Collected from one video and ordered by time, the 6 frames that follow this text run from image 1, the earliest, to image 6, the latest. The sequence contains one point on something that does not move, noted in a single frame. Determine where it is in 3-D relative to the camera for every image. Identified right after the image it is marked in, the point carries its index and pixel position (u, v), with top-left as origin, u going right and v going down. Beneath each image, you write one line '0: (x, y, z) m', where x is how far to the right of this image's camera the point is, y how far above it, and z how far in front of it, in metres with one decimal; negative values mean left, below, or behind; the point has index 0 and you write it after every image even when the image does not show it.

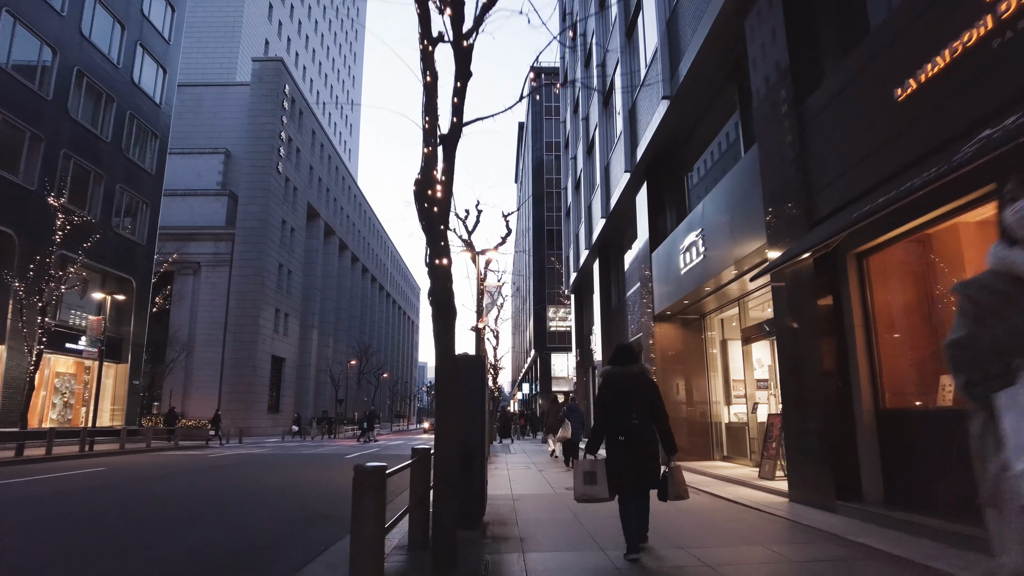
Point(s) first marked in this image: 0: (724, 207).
0: (+3.4, +1.3, +10.6) m
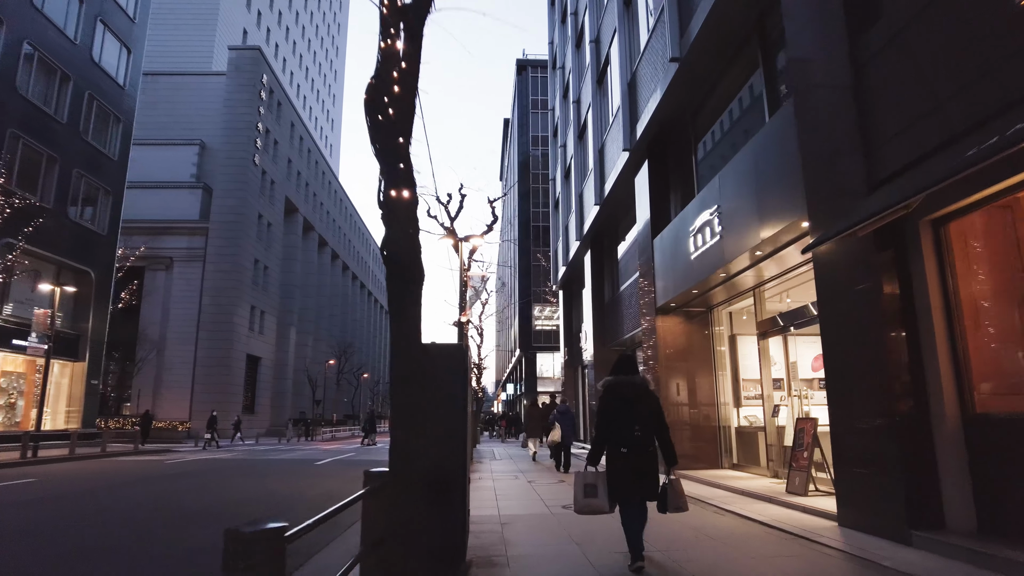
0: (+3.3, +1.5, +9.3) m
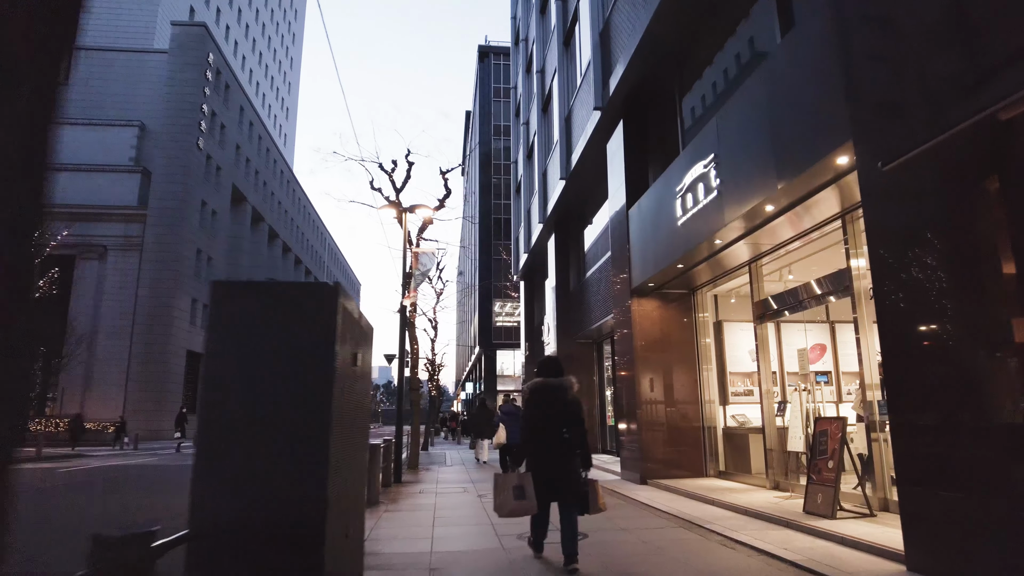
0: (+2.7, +1.8, +7.6) m
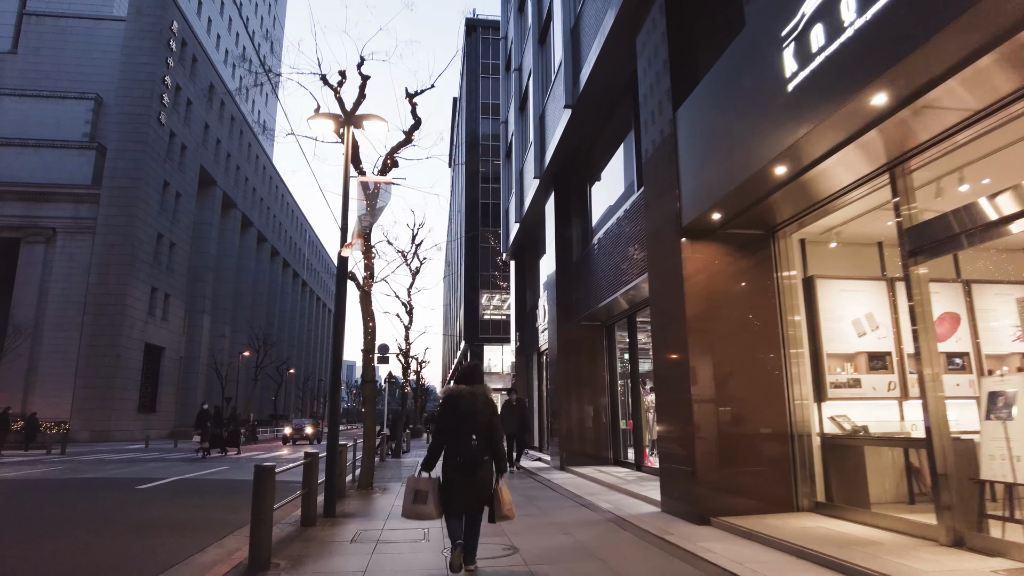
0: (+2.6, +2.5, +4.1) m
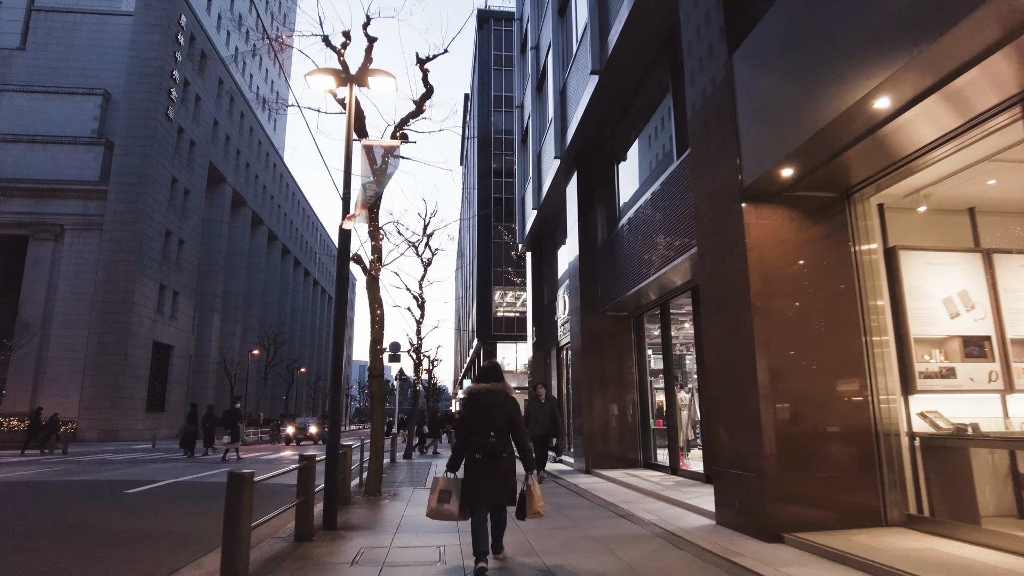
0: (+2.8, +2.7, +3.0) m
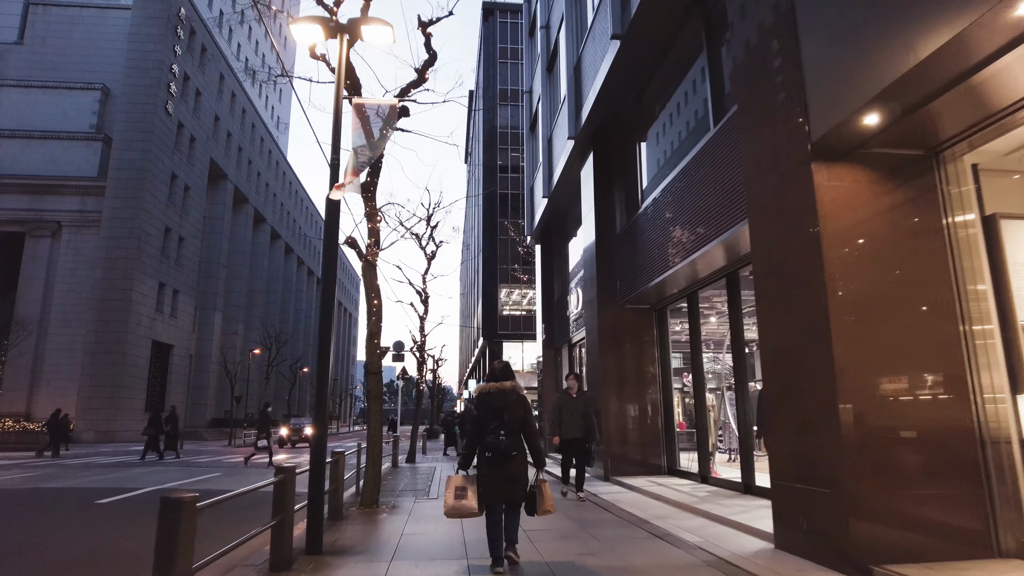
0: (+2.9, +2.9, +2.0) m
